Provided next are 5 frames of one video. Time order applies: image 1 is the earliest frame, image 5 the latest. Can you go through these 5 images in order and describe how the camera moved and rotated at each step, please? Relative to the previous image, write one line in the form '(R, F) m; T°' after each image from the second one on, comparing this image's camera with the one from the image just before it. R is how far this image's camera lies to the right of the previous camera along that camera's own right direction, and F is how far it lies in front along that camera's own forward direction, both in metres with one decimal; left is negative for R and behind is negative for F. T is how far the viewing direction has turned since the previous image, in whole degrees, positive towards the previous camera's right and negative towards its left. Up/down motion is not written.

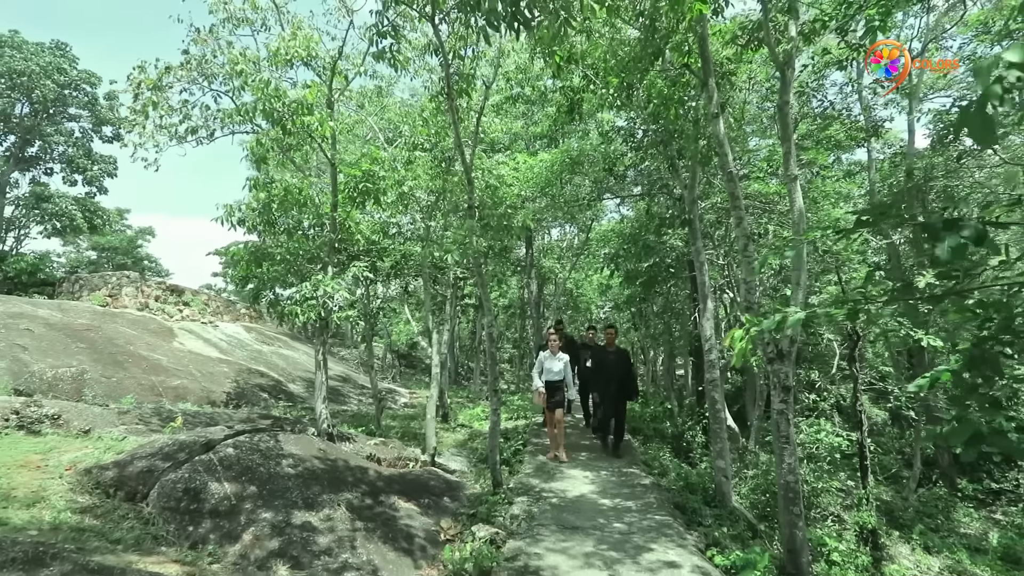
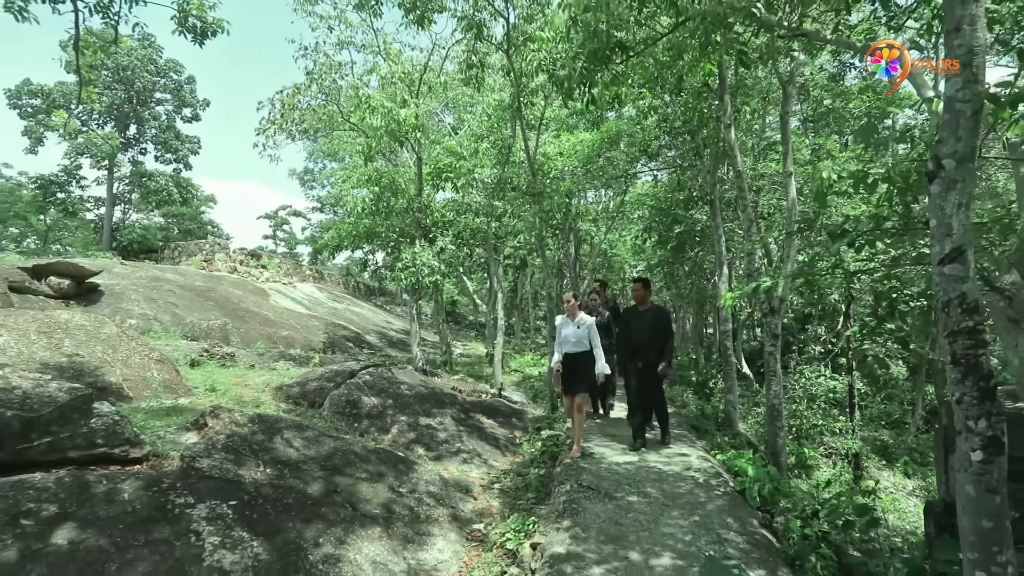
(-0.4, -2.1) m; -3°
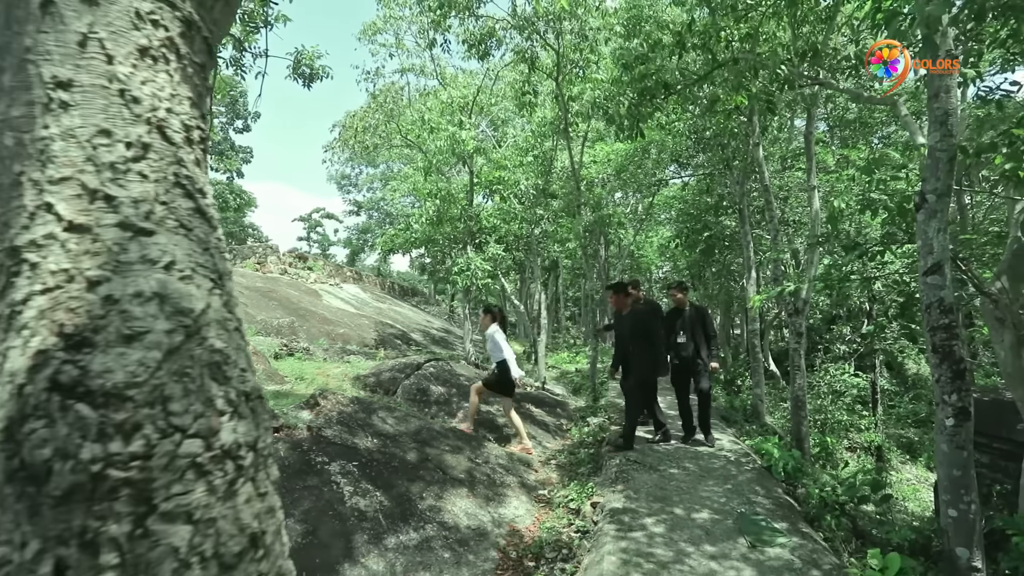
(-0.4, -1.0) m; -2°
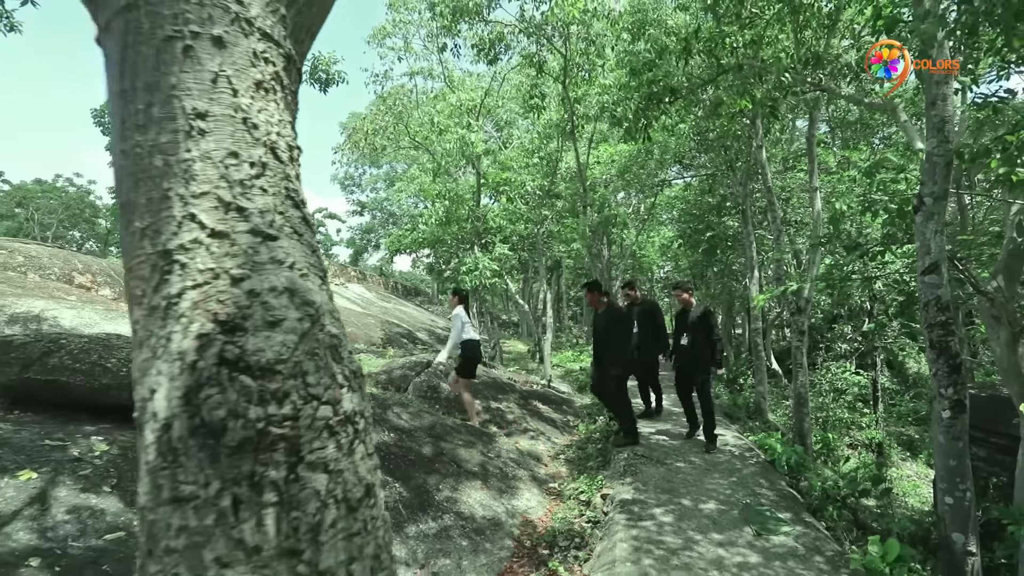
(-0.1, -0.2) m; 0°
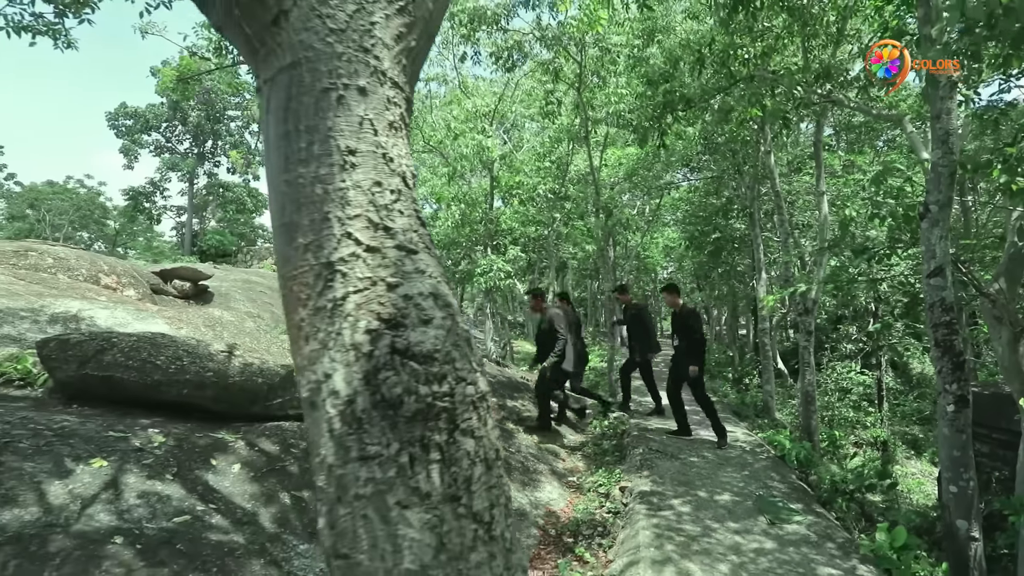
(-0.2, -0.3) m; 0°
